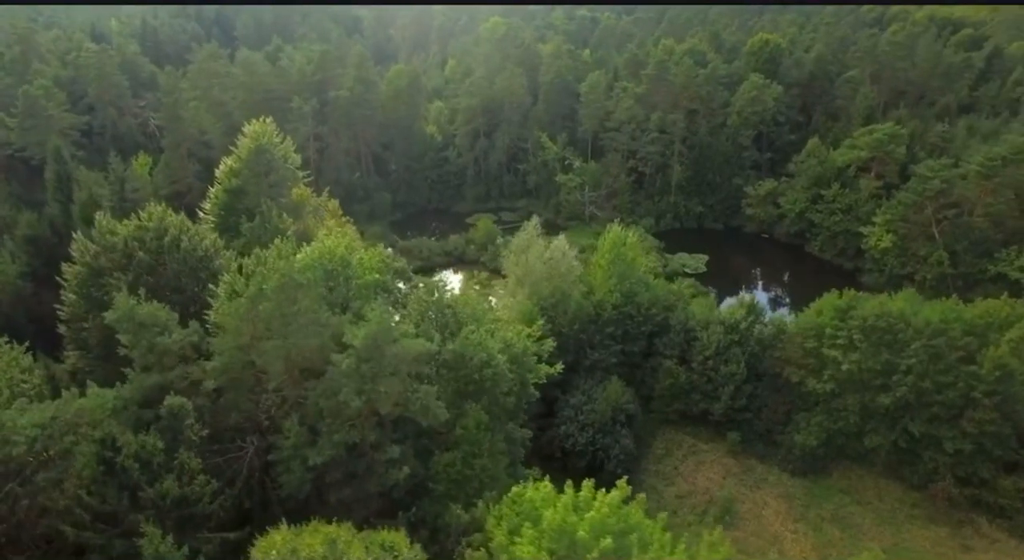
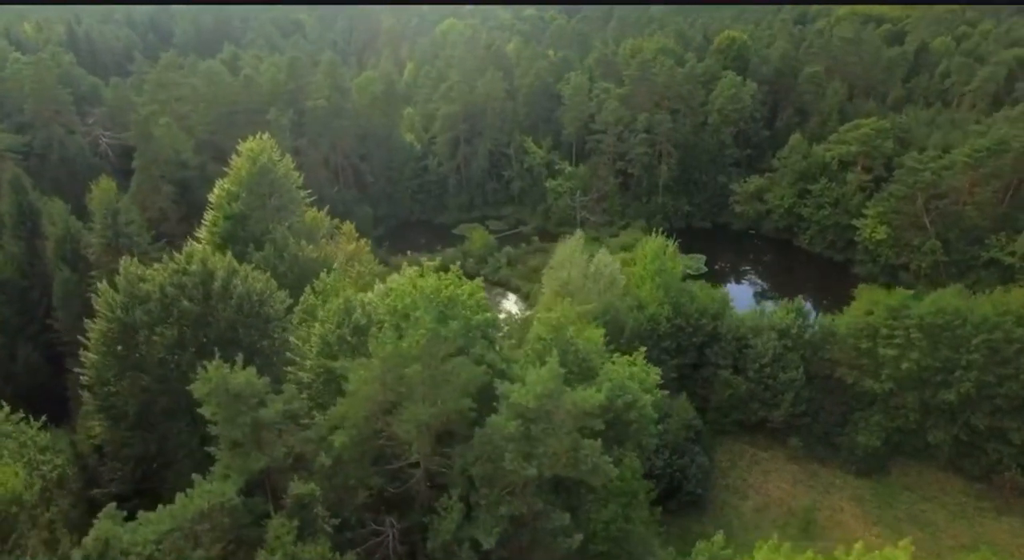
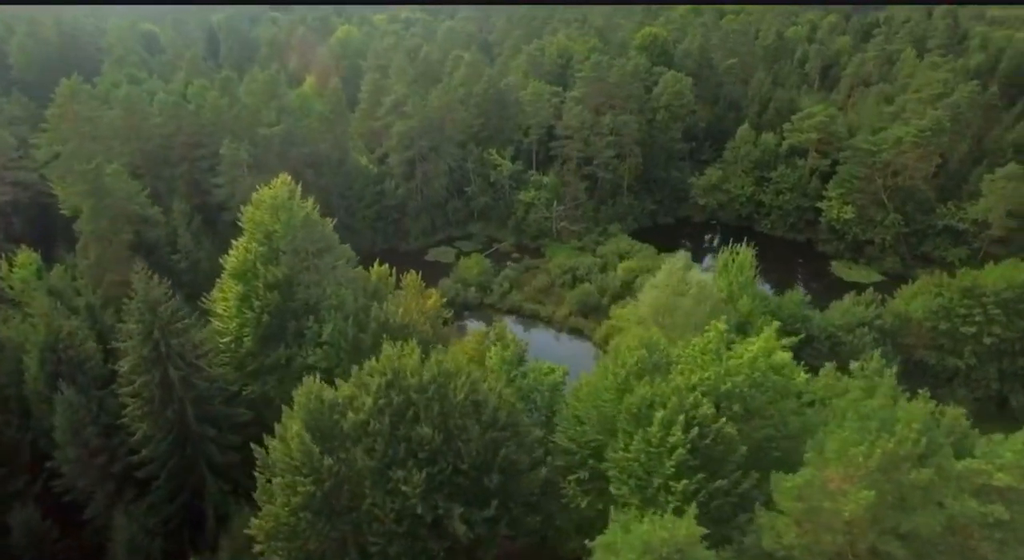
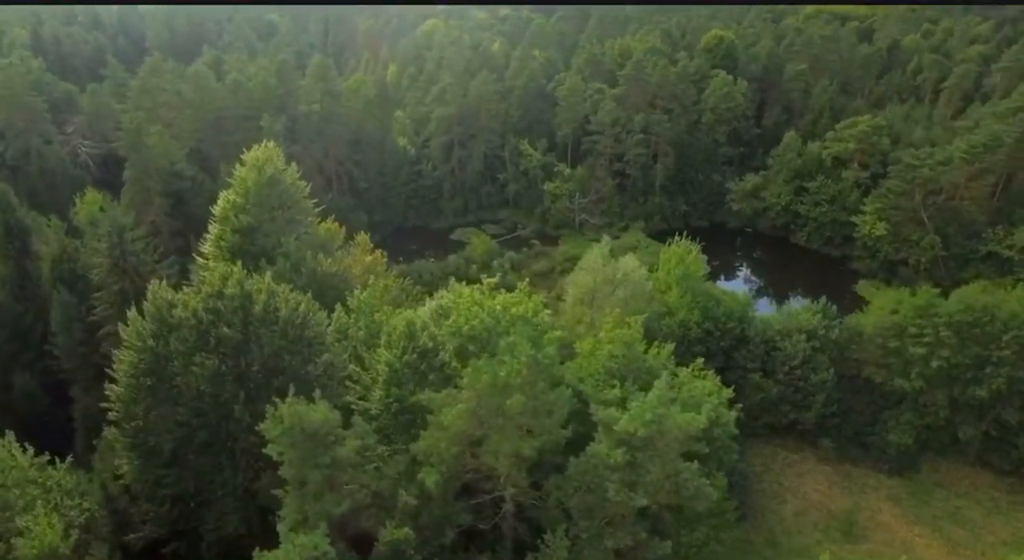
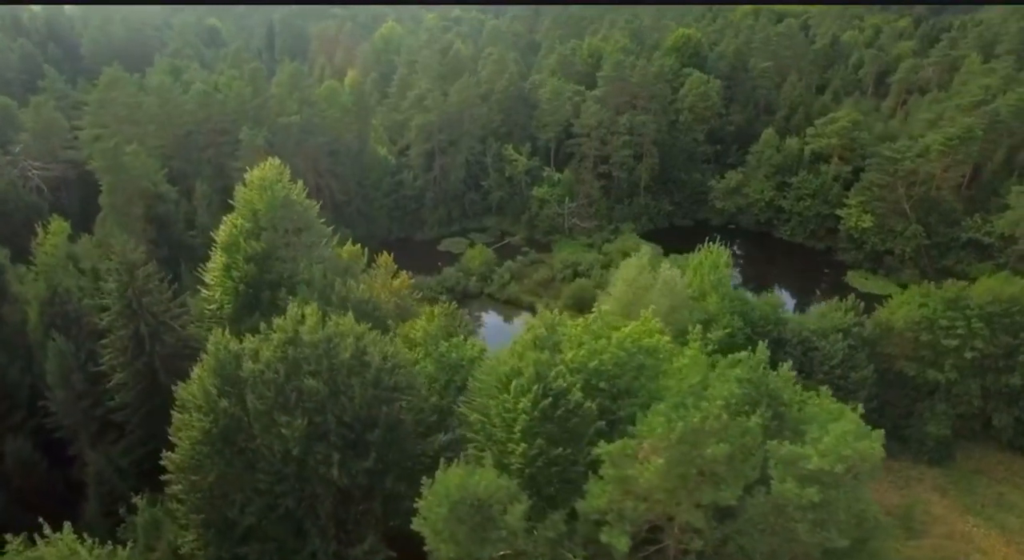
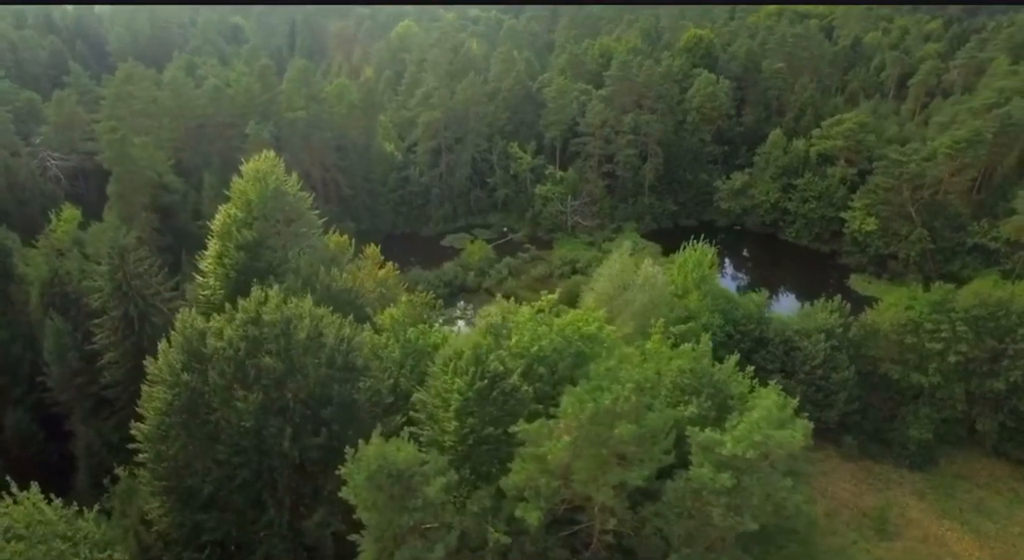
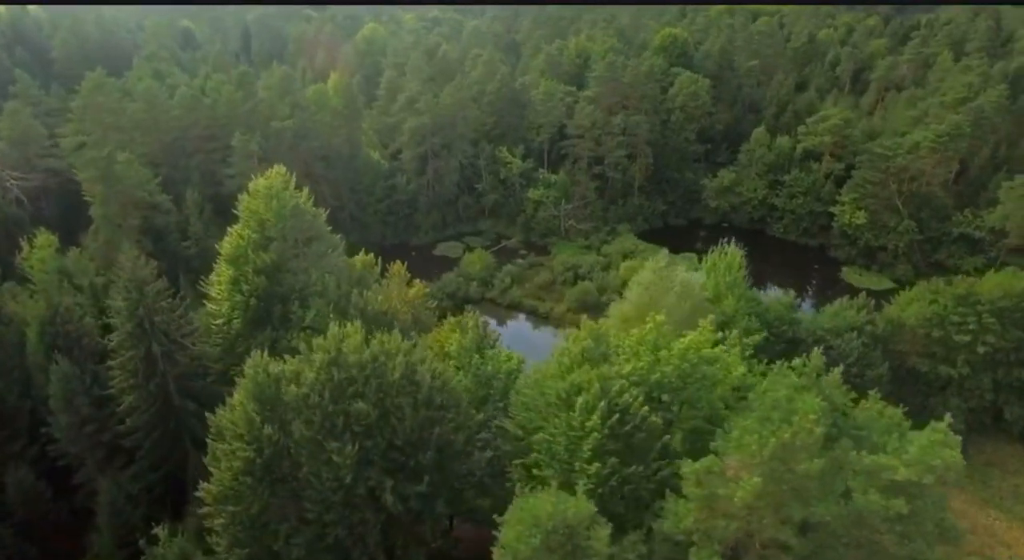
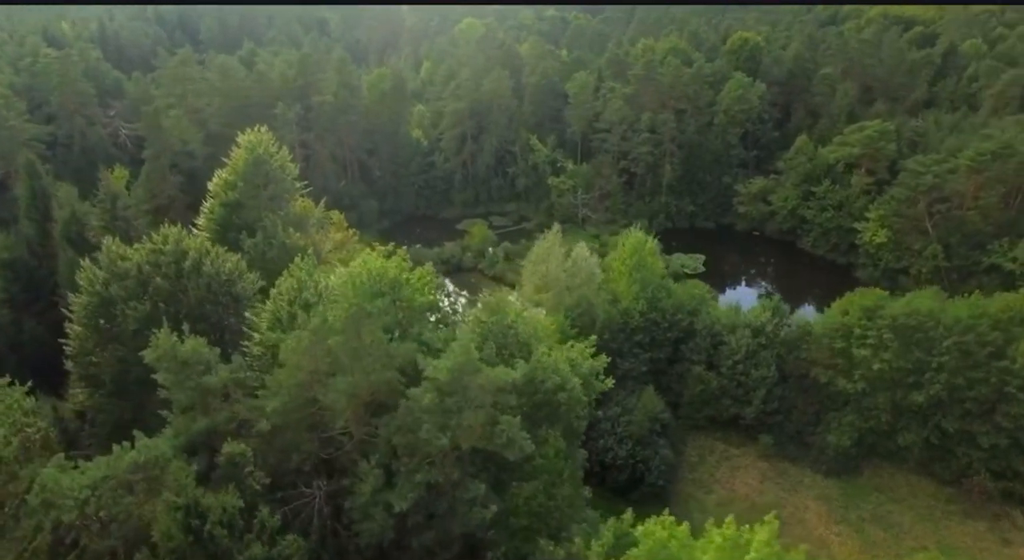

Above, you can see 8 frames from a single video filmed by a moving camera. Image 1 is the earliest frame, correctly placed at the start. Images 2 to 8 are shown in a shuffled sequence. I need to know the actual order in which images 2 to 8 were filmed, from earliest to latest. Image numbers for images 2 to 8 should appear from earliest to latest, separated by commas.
8, 2, 4, 6, 5, 7, 3
